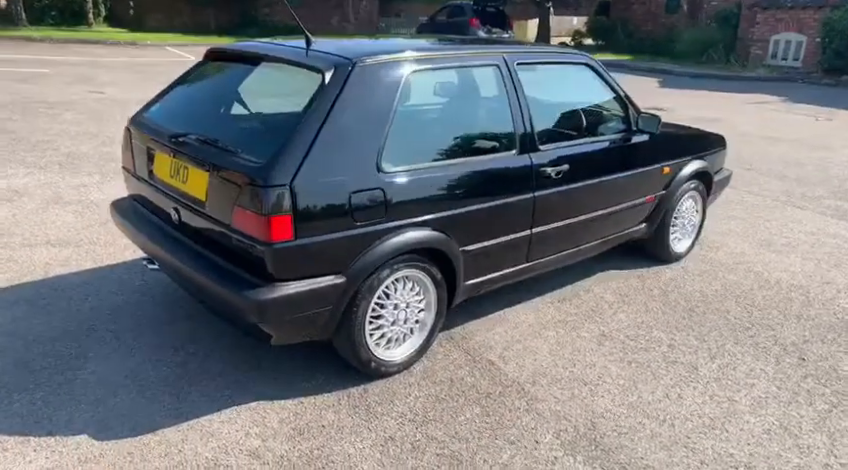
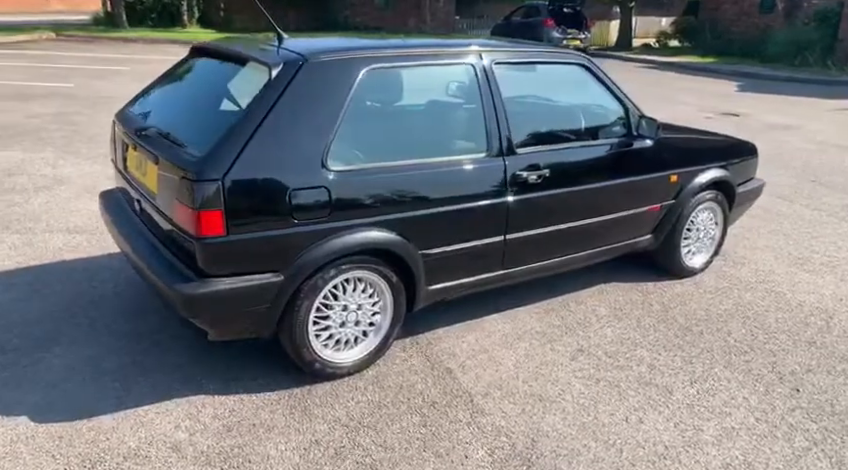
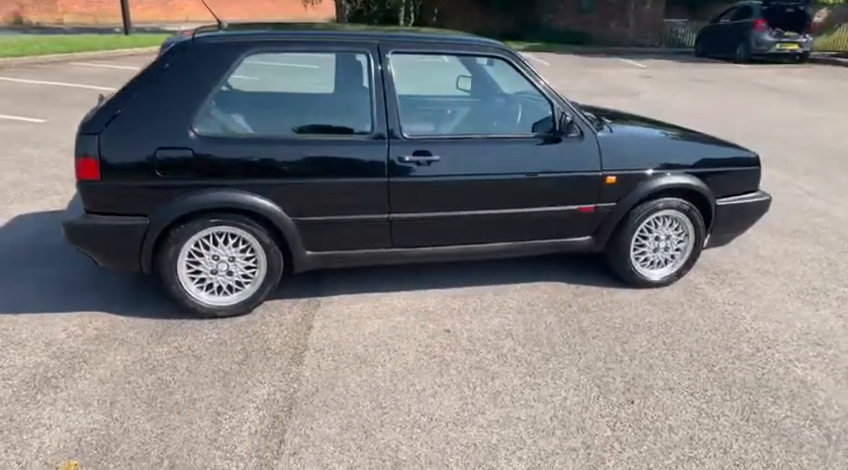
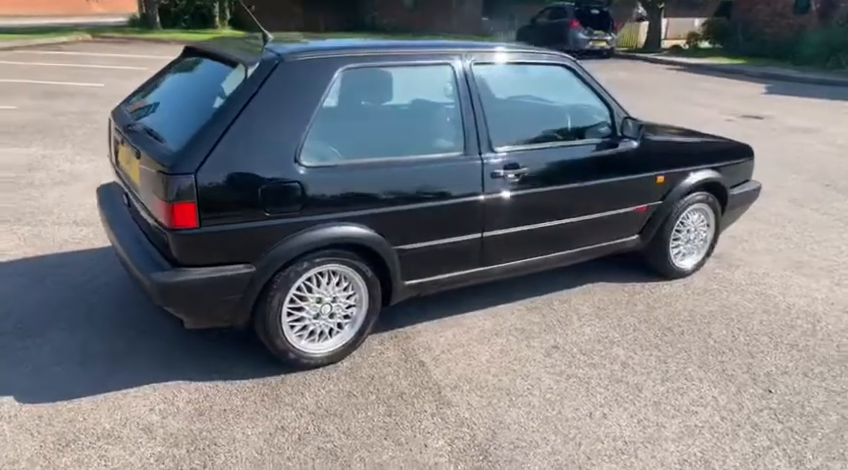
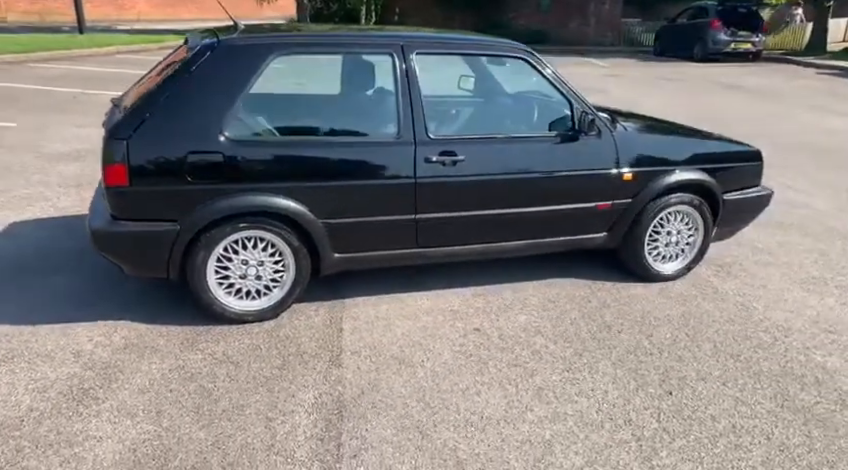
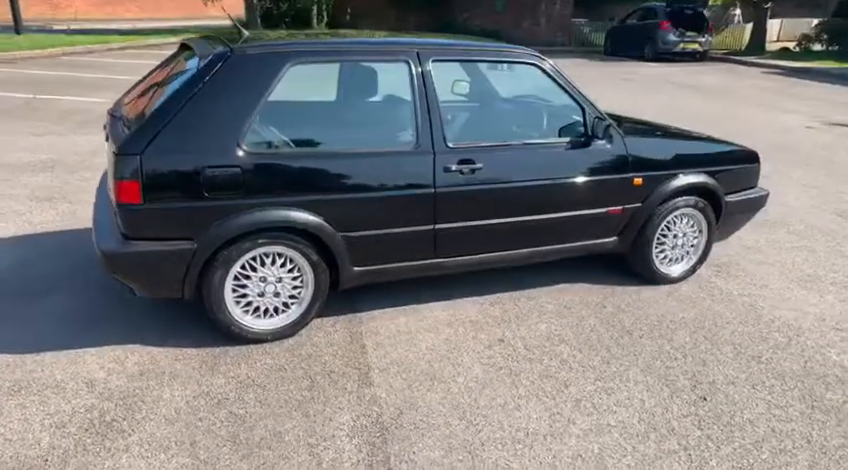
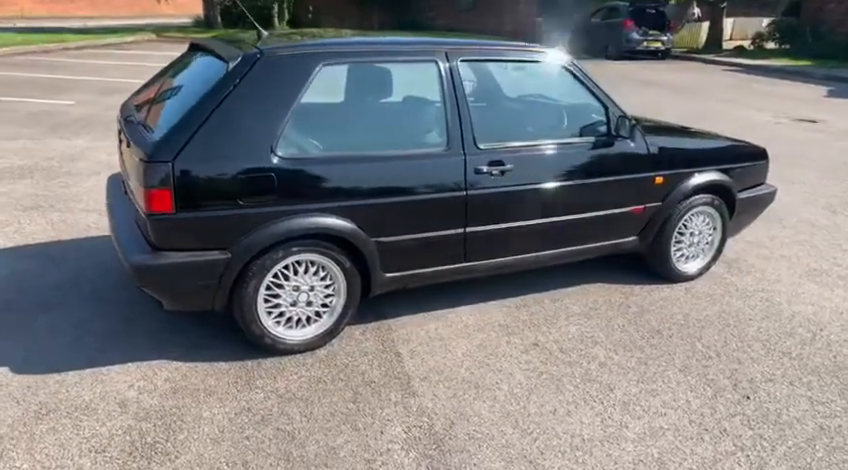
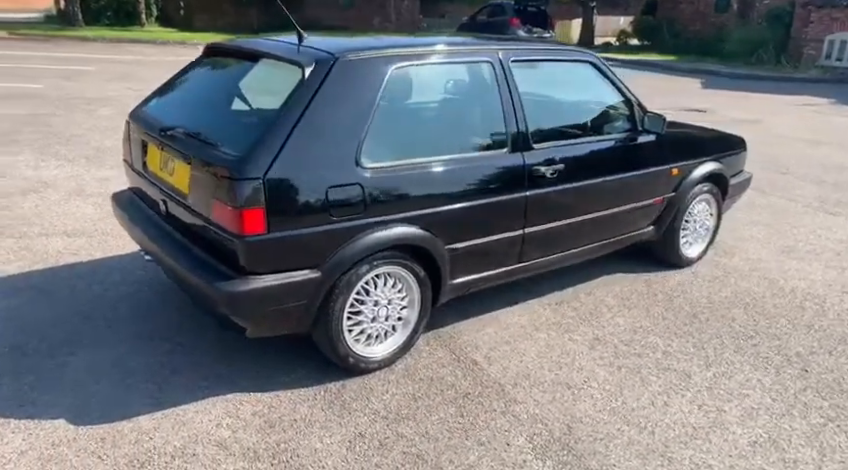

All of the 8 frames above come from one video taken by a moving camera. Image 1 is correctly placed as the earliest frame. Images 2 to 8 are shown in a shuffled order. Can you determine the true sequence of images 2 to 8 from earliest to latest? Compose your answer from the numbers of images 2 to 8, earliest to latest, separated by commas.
8, 2, 4, 7, 6, 5, 3
